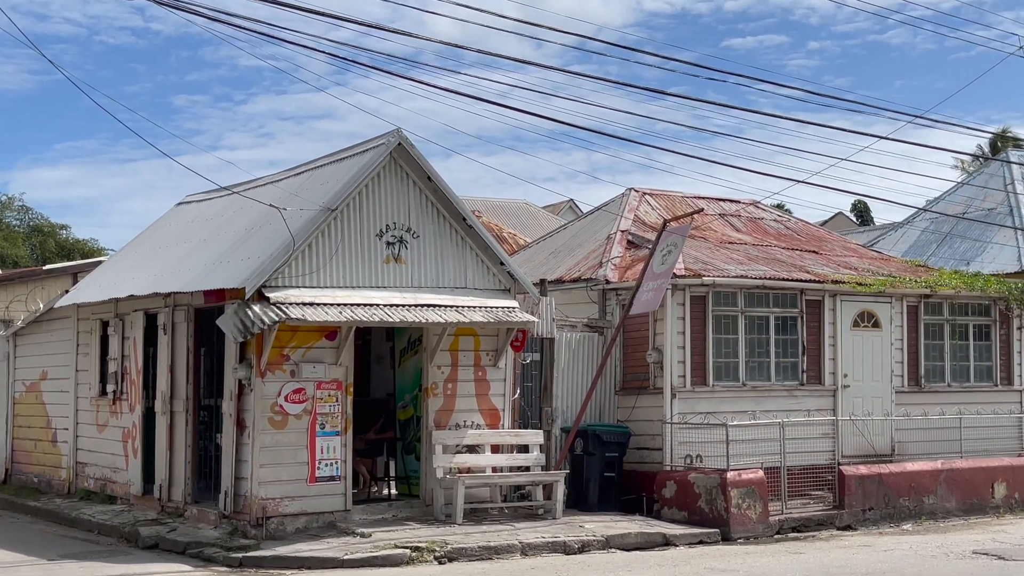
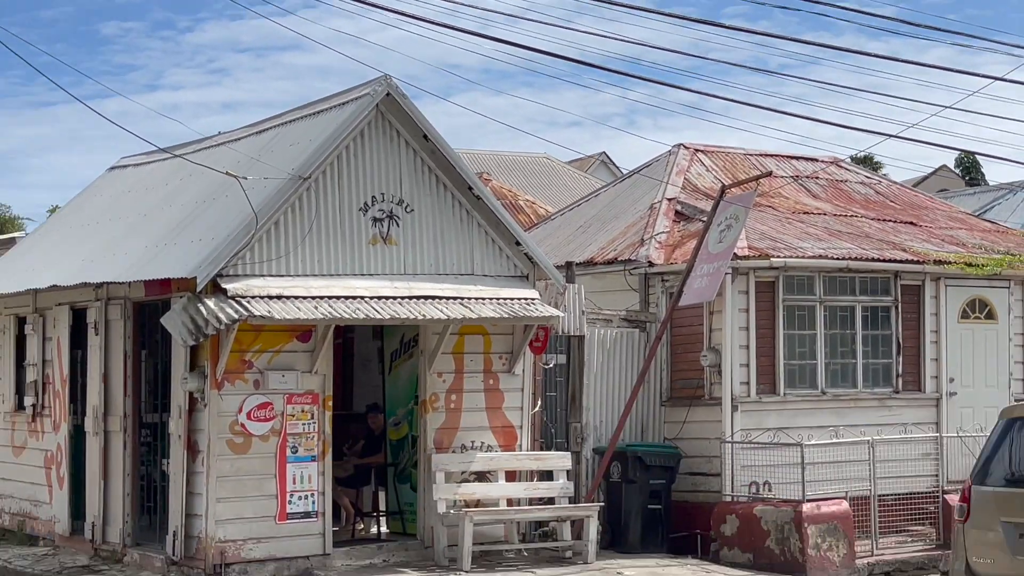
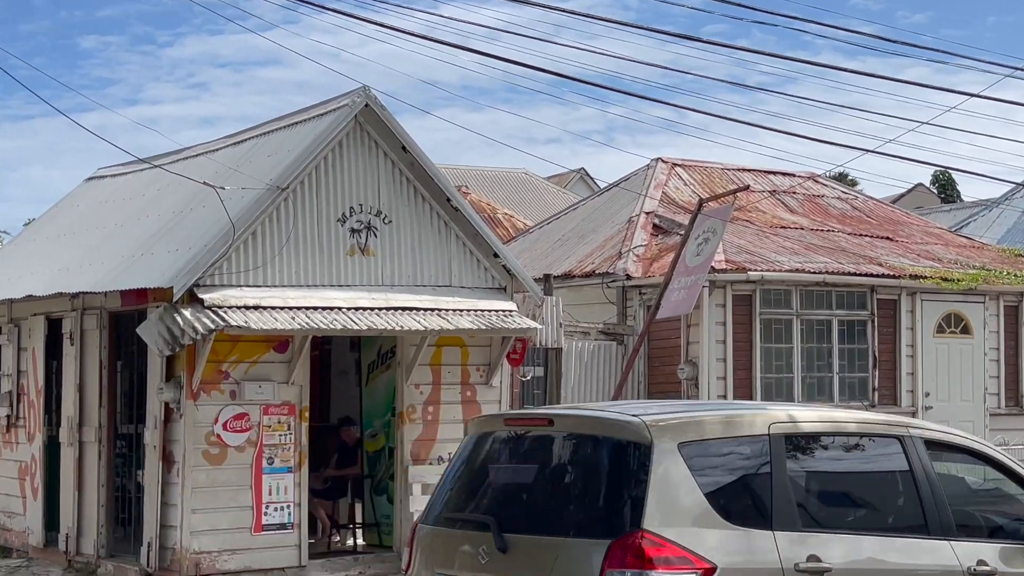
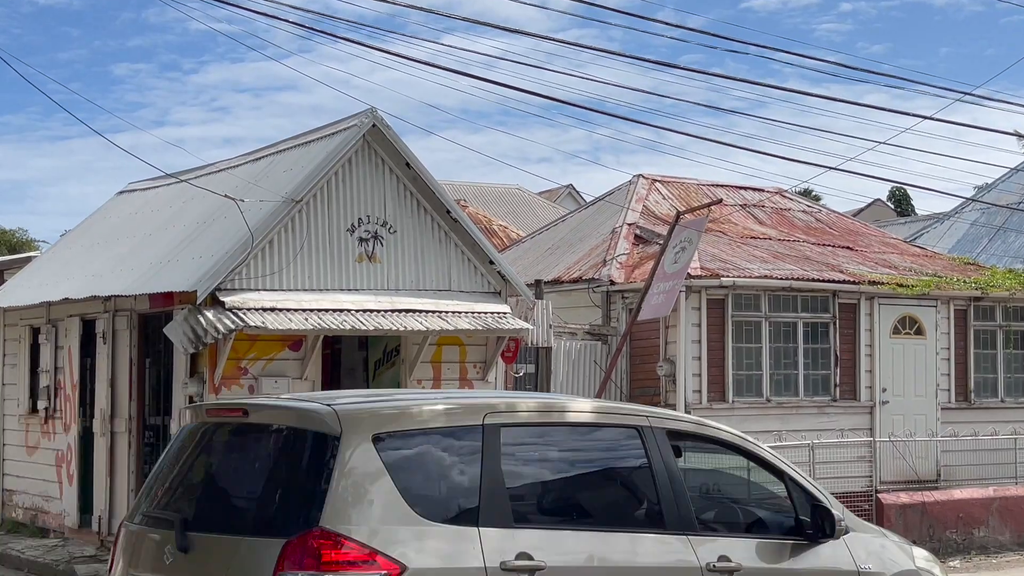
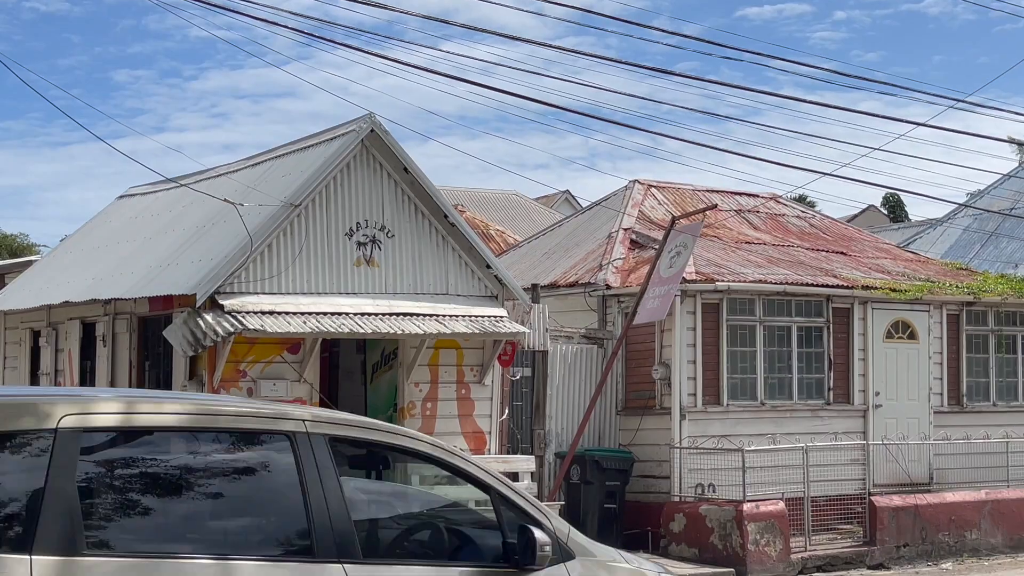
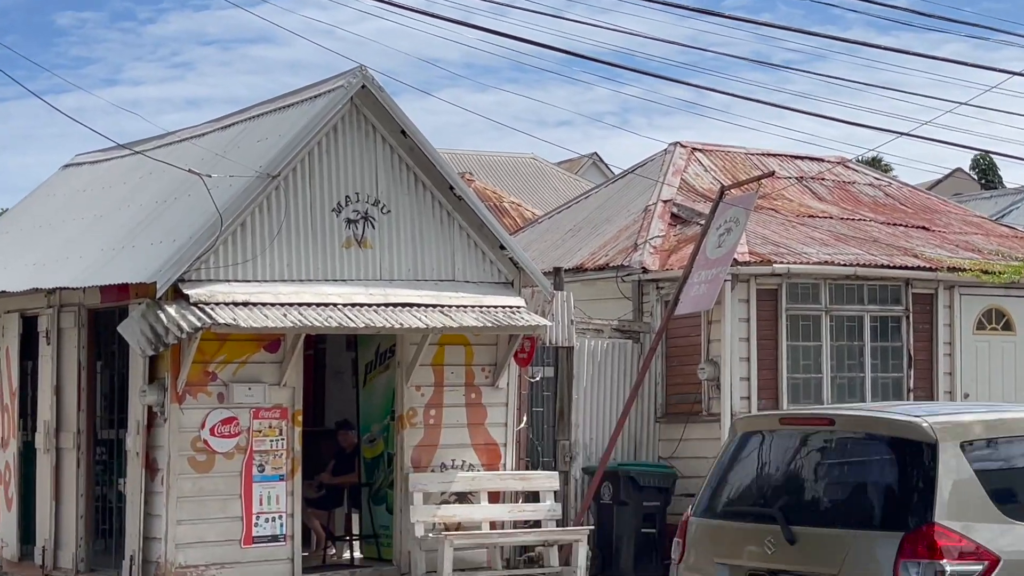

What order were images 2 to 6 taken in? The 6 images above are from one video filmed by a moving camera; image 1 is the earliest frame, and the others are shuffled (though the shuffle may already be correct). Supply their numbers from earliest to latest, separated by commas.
5, 4, 3, 6, 2
